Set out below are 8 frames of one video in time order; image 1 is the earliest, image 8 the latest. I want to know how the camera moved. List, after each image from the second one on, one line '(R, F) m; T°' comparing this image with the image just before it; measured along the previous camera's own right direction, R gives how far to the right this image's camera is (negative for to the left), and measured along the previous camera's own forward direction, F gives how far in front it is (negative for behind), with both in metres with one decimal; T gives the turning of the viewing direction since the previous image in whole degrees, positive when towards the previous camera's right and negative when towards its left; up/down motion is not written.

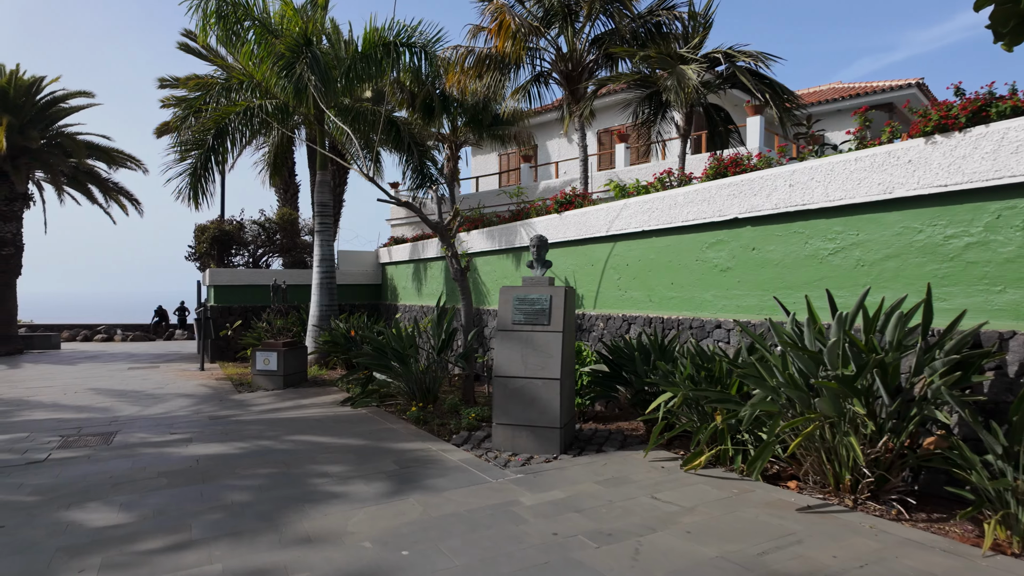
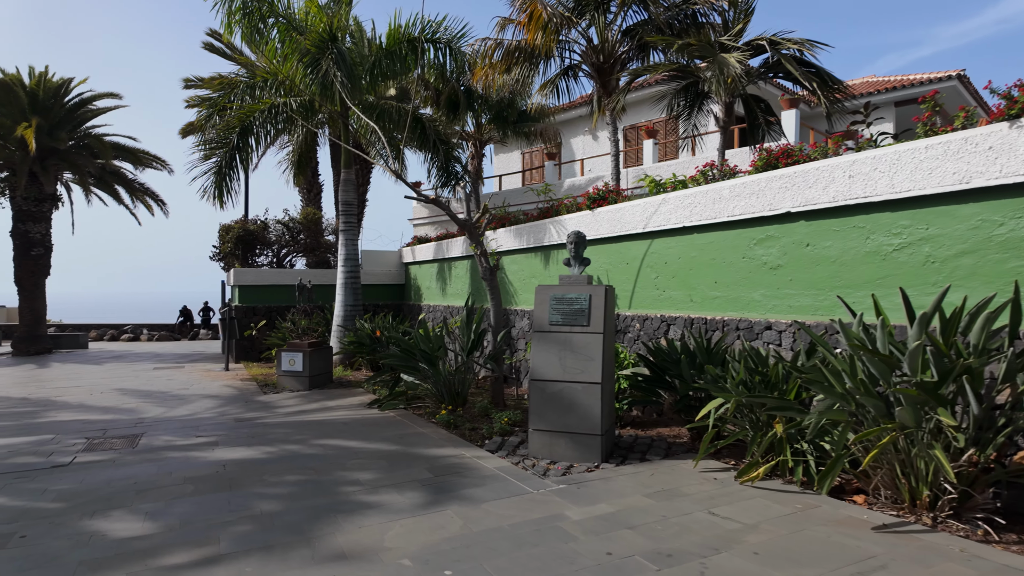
(-0.2, +0.3) m; -2°
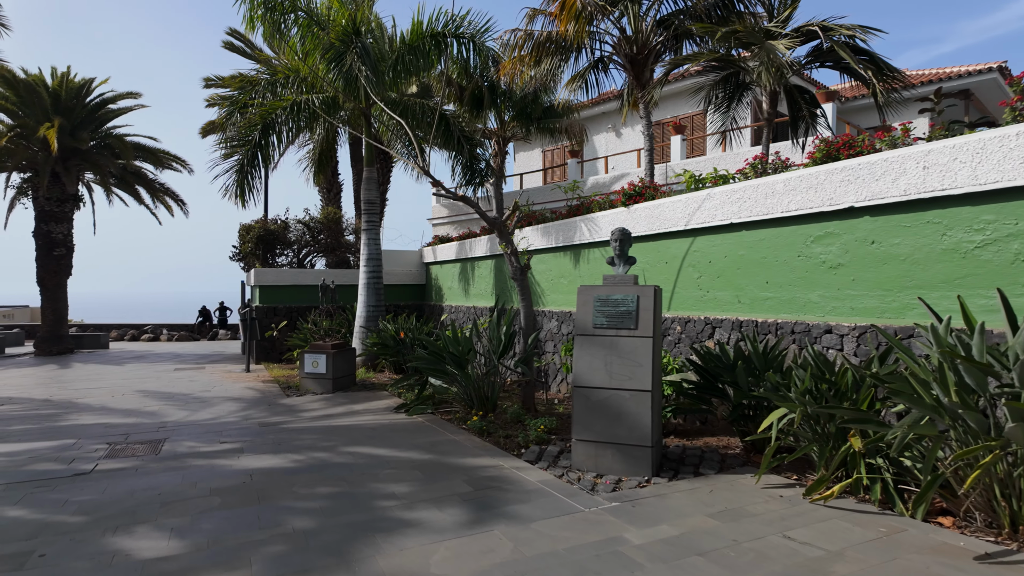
(-0.2, +0.3) m; -1°
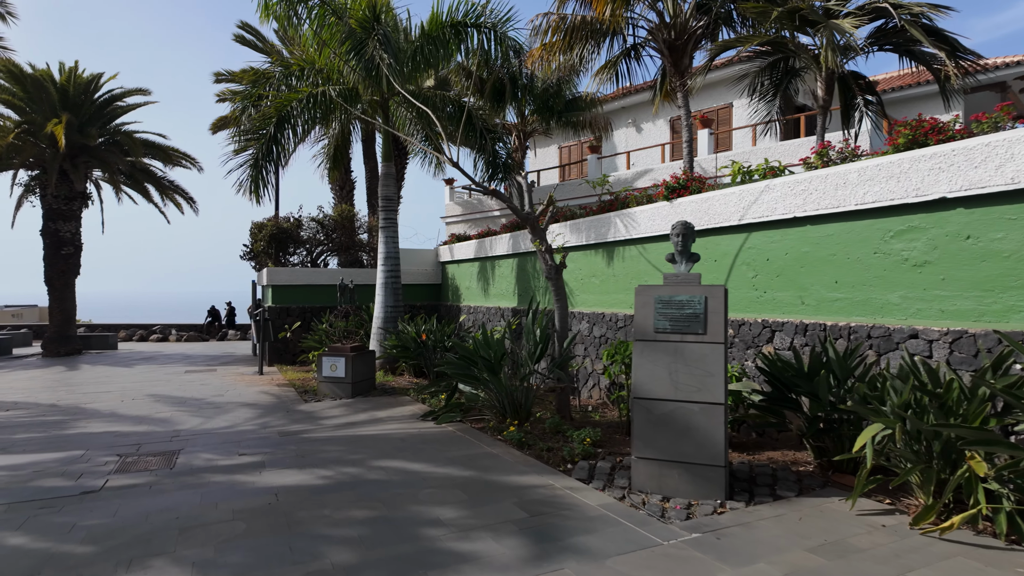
(-0.4, +0.5) m; -1°
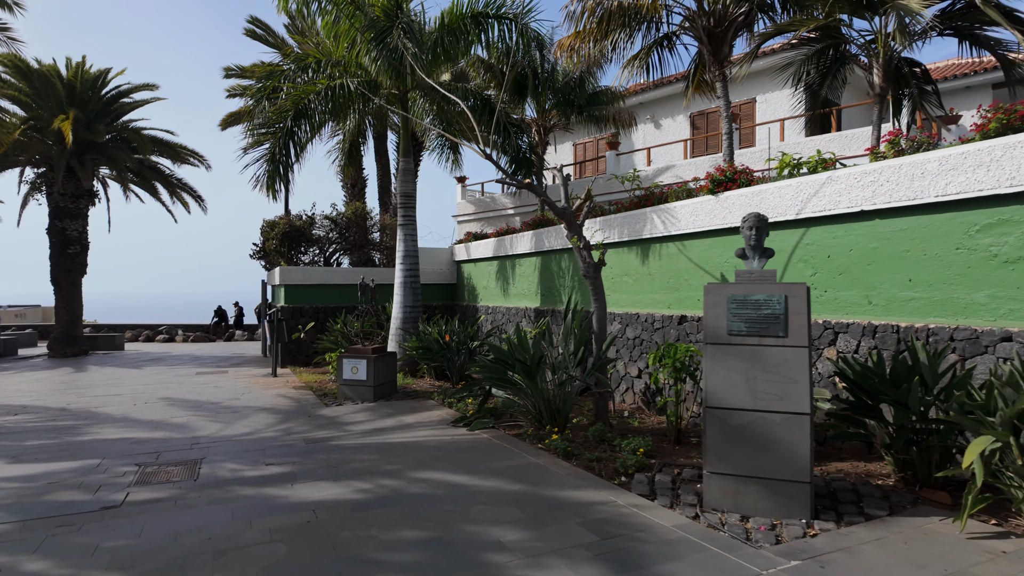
(-0.4, +0.4) m; 0°
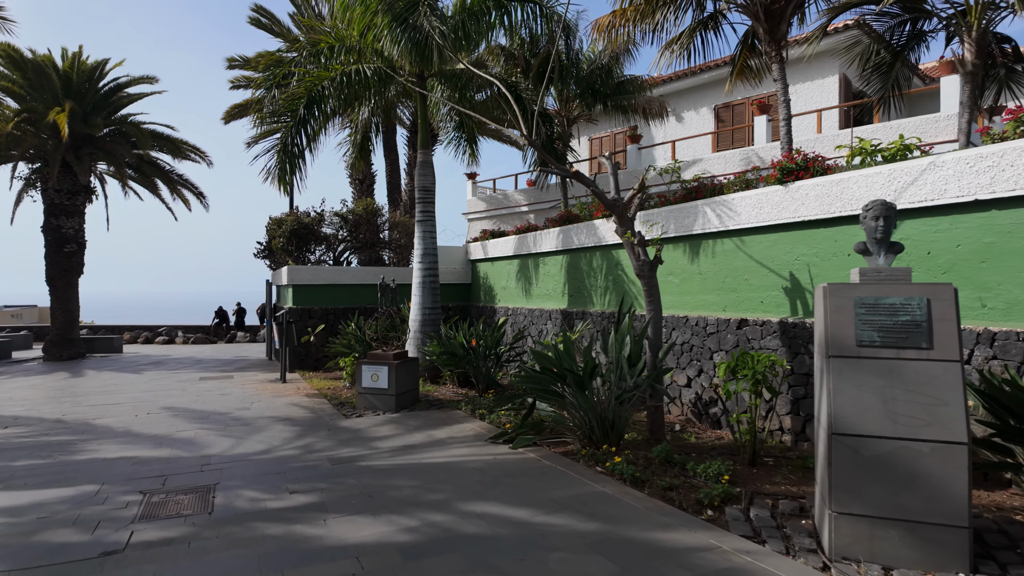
(-0.5, +0.7) m; 0°
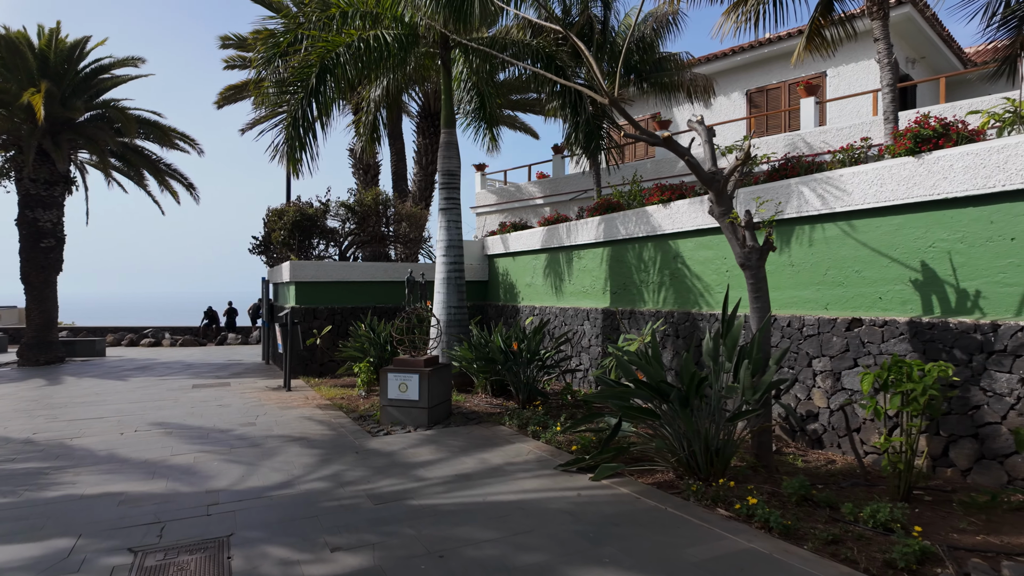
(-0.8, +1.1) m; +1°
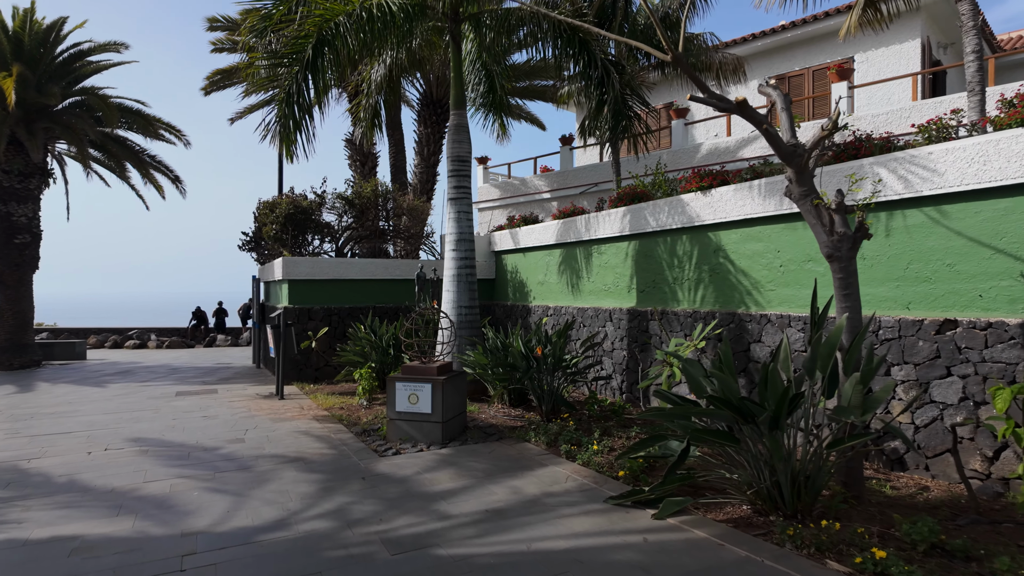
(-0.4, +0.9) m; +1°
